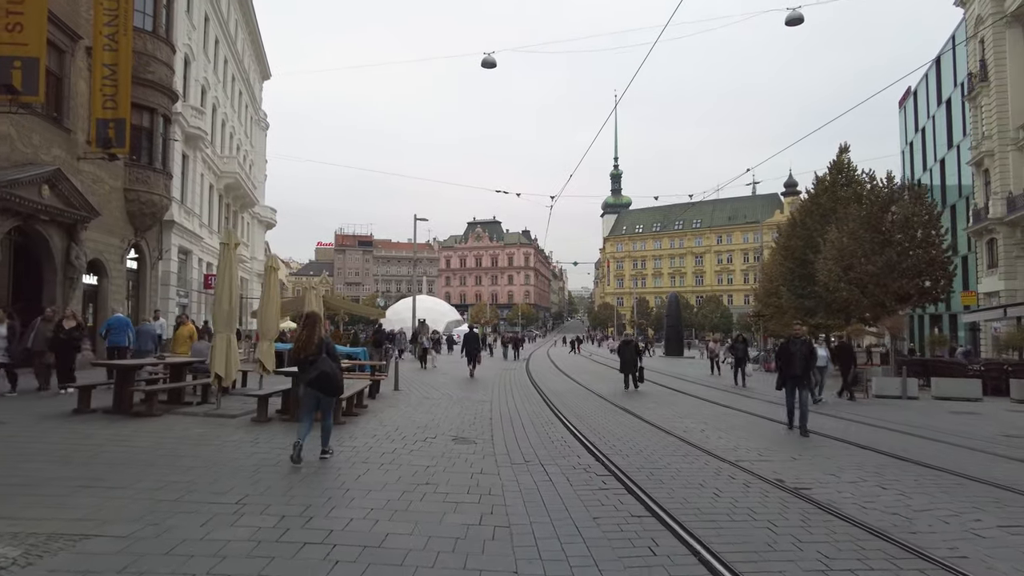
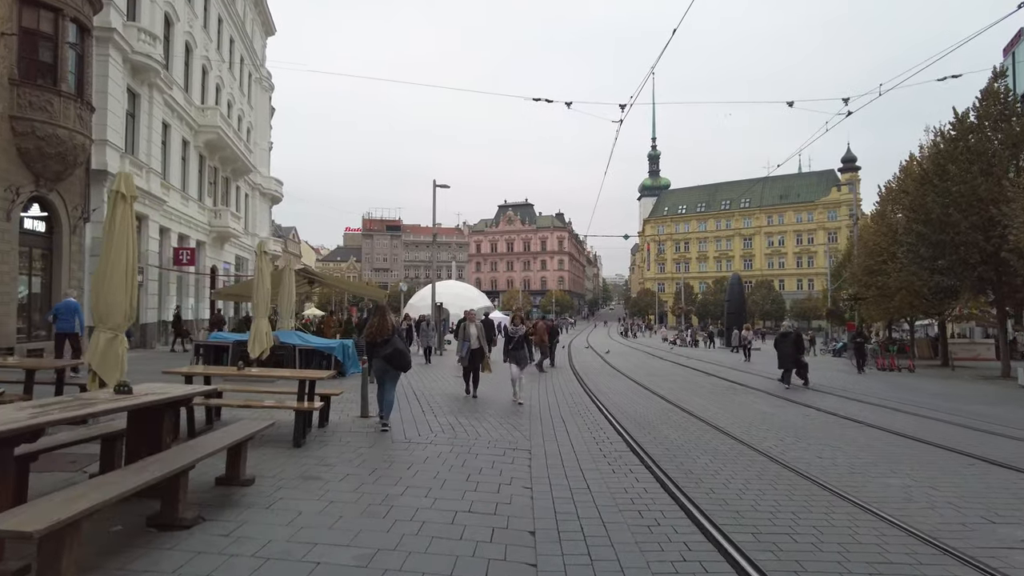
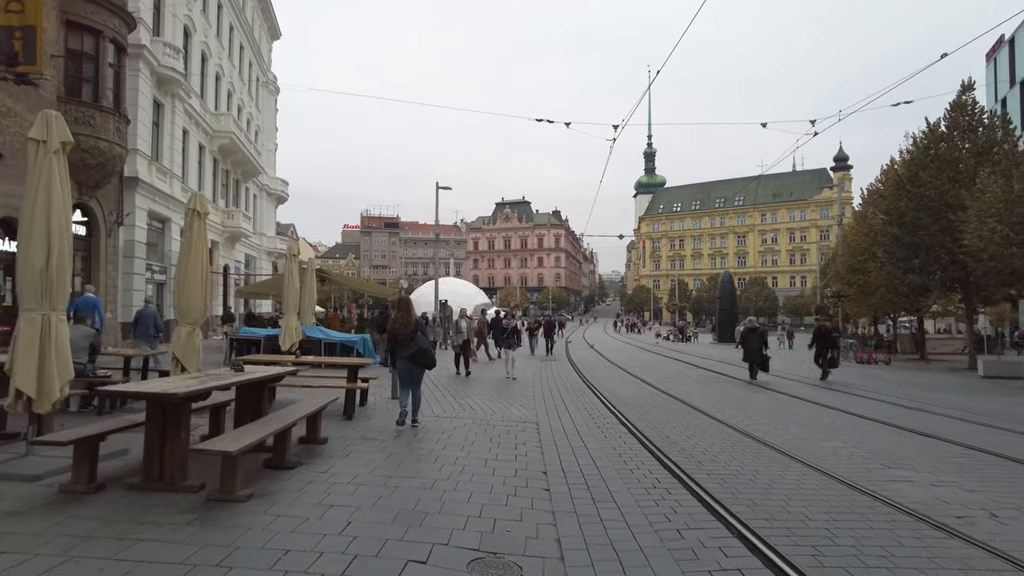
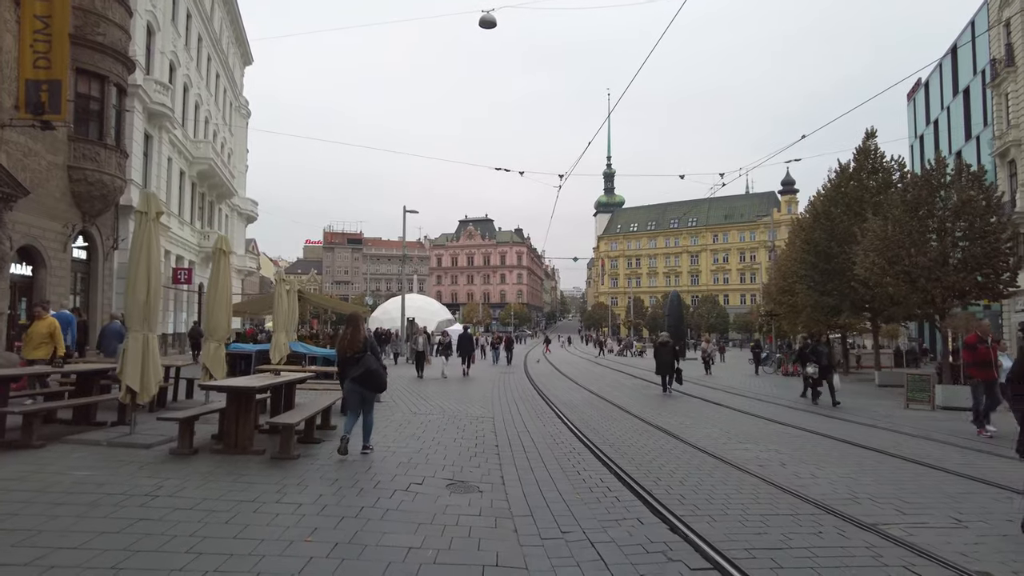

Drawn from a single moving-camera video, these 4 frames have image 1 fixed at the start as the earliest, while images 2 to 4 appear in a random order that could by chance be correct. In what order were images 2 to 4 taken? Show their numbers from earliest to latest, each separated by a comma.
4, 3, 2
